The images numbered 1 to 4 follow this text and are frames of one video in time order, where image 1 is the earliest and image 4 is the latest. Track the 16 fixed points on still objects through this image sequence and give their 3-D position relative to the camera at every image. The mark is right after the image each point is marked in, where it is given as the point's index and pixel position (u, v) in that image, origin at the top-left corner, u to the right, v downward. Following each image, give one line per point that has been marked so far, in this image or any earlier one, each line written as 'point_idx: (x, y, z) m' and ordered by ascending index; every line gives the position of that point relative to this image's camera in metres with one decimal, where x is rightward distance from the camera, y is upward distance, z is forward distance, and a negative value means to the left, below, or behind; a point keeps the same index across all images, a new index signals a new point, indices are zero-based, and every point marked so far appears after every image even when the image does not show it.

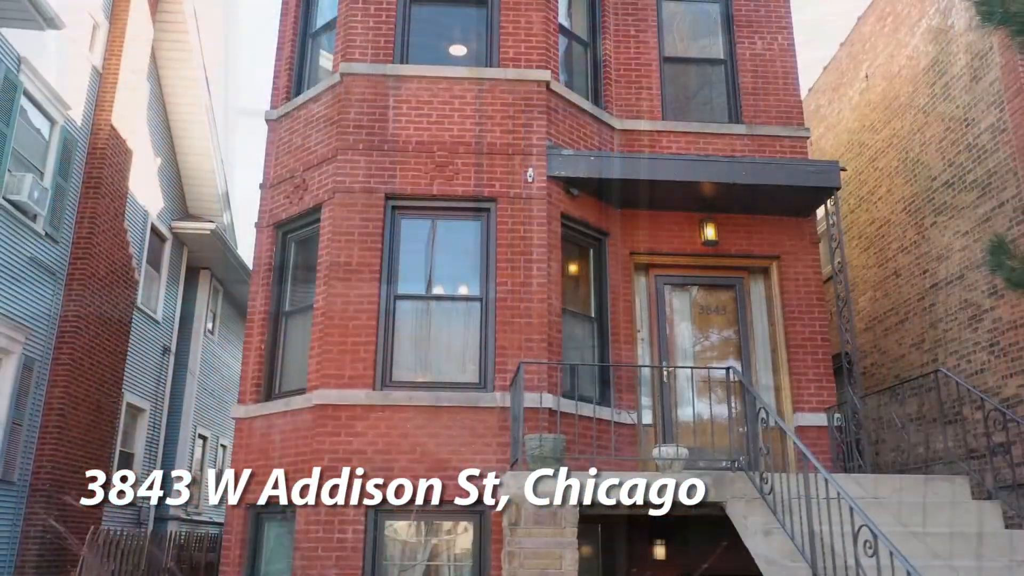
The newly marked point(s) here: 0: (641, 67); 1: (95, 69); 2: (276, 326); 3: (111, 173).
0: (+1.4, +2.3, +9.1) m
1: (-5.3, +2.8, +11.0) m
2: (-2.2, -0.4, +8.0) m
3: (-5.2, +1.5, +11.1) m
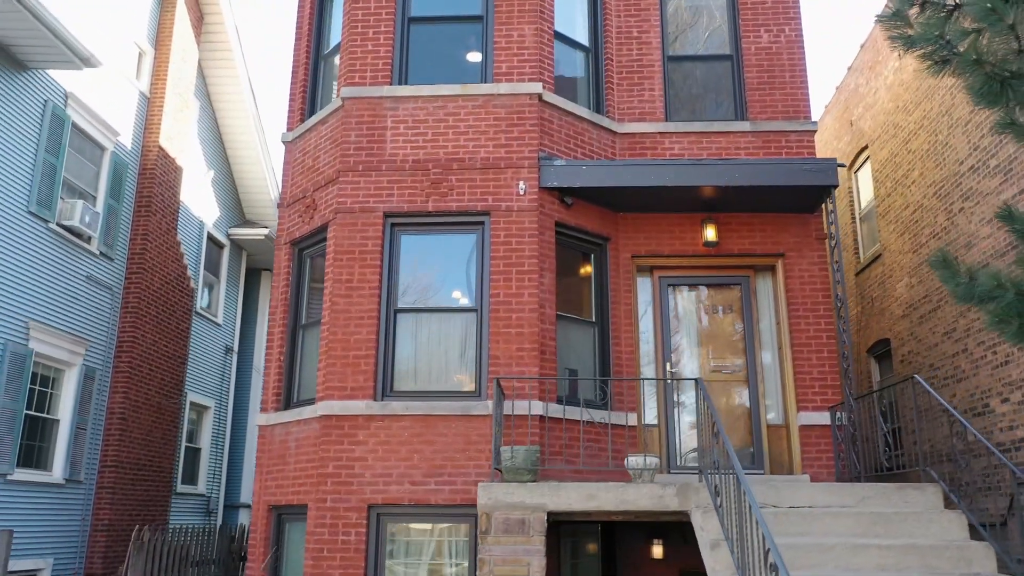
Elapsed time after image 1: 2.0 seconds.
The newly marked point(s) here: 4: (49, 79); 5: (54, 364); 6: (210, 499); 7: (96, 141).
0: (+1.4, +2.3, +9.2) m
1: (-5.1, +2.7, +11.8) m
2: (-2.2, -0.5, +8.6) m
3: (-4.9, +1.3, +11.9) m
4: (-5.3, +2.4, +9.9) m
5: (-5.3, -0.9, +10.0) m
6: (-4.9, -3.4, +13.9) m
7: (-5.2, +1.8, +10.7) m
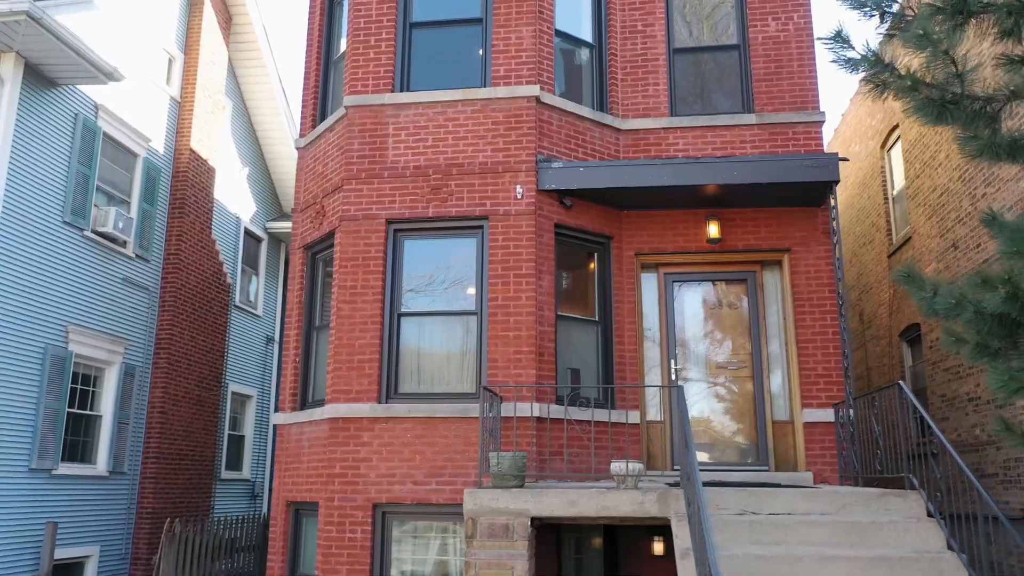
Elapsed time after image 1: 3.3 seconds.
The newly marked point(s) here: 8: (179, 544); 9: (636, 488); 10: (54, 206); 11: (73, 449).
0: (+1.4, +2.4, +9.1) m
1: (-4.8, +2.7, +12.2) m
2: (-2.1, -0.5, +8.9) m
3: (-4.6, +1.4, +12.4) m
4: (-5.2, +2.3, +10.3) m
5: (-5.1, -0.9, +10.6) m
6: (-4.3, -3.3, +14.5) m
7: (-5.0, +1.8, +11.2) m
8: (-3.9, -3.0, +10.1) m
9: (+0.9, -1.5, +6.4) m
10: (-5.2, +0.9, +9.9) m
11: (-5.2, -1.9, +10.1) m
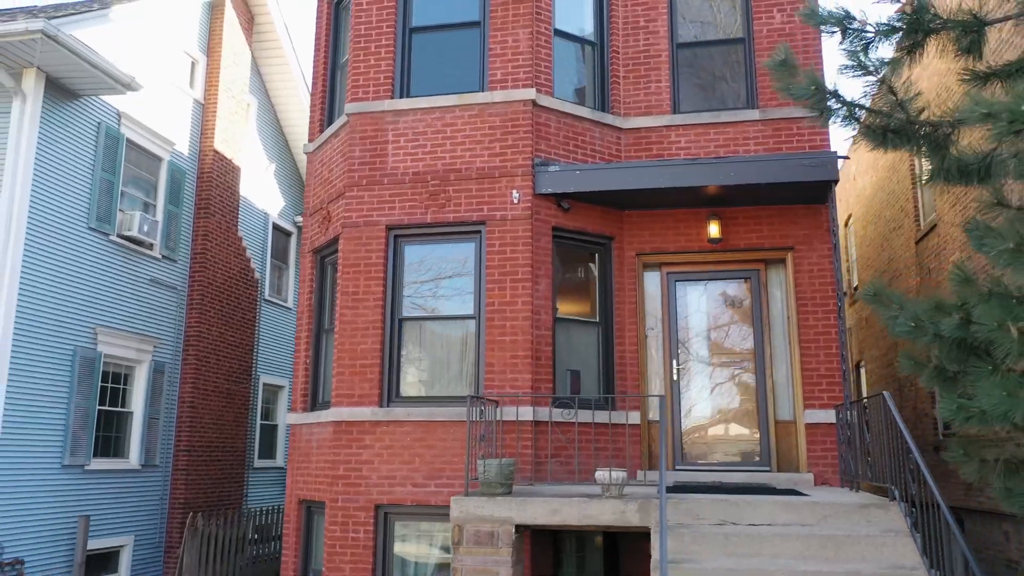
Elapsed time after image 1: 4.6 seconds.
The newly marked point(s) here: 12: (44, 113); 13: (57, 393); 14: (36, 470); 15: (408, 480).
0: (+1.4, +2.4, +9.1) m
1: (-4.6, +2.7, +12.5) m
2: (-2.1, -0.6, +9.2) m
3: (-4.3, +1.4, +12.7) m
4: (-5.1, +2.3, +10.7) m
5: (-5.0, -1.0, +11.1) m
6: (-3.9, -3.2, +14.9) m
7: (-4.8, +1.8, +11.5) m
8: (-3.7, -3.0, +10.6) m
9: (+0.8, -1.6, +6.4) m
10: (-5.1, +0.9, +10.3) m
11: (-5.0, -1.9, +10.6) m
12: (-5.3, +2.0, +9.8) m
13: (-5.2, -1.2, +9.8) m
14: (-5.2, -2.0, +9.5) m
15: (-0.9, -1.8, +7.9) m
